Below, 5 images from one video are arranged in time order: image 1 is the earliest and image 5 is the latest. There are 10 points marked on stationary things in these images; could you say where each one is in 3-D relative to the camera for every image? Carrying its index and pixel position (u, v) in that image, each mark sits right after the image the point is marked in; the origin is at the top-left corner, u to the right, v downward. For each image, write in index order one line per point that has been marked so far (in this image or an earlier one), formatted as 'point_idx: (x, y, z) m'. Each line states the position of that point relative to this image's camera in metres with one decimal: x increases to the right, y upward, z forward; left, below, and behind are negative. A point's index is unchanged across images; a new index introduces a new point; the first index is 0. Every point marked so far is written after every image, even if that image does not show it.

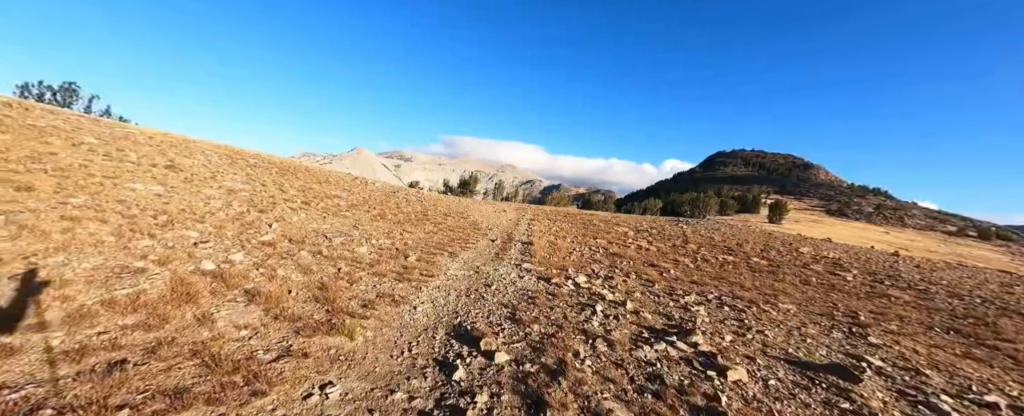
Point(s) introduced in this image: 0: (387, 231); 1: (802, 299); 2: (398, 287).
0: (-6.7, -1.3, +18.3) m
1: (+13.1, -4.2, +15.6) m
2: (-3.4, -2.4, +10.4) m
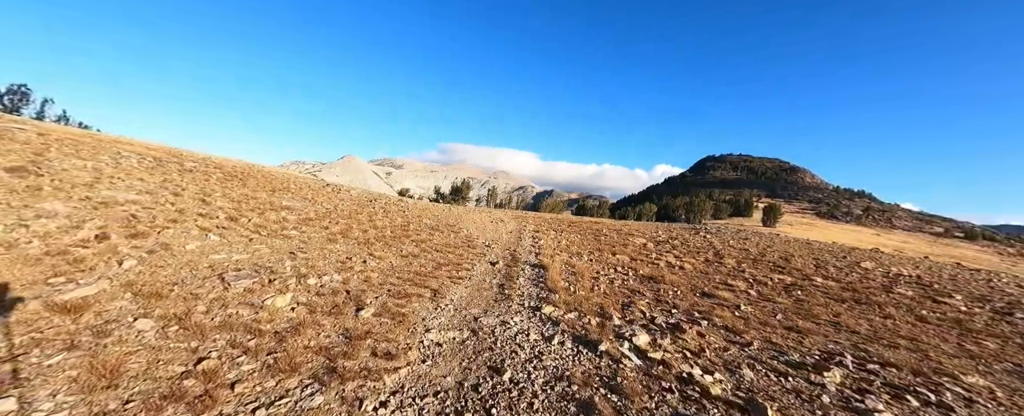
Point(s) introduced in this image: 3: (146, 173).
0: (-6.3, -1.9, +12.8) m
1: (+13.6, -4.5, +10.4) m
2: (-2.9, -2.8, +4.9) m
3: (-18.6, +1.8, +17.6) m
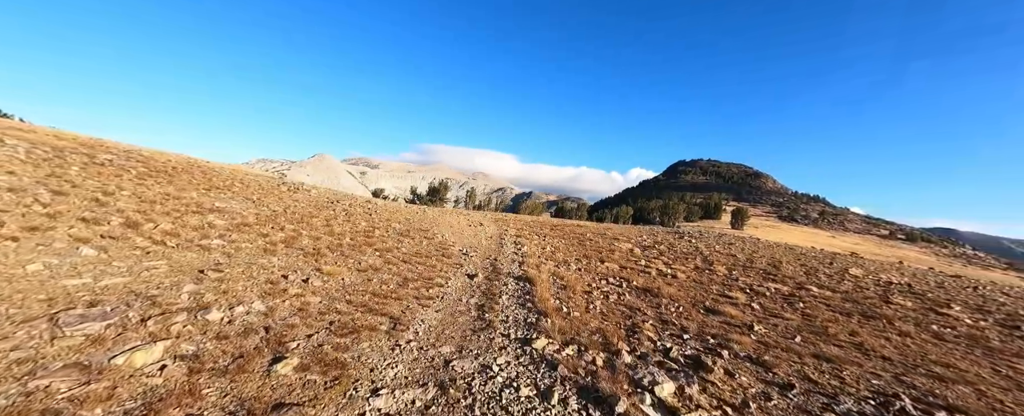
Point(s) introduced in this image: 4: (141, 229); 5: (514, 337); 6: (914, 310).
0: (-6.8, -2.0, +10.0) m
1: (+13.1, -4.8, +9.0) m
2: (-2.9, -2.9, +2.4) m
3: (-19.4, +1.7, +14.0) m
4: (-11.8, -0.6, +11.0) m
5: (0.0, -3.3, +9.0) m
6: (+19.4, -4.9, +16.6) m
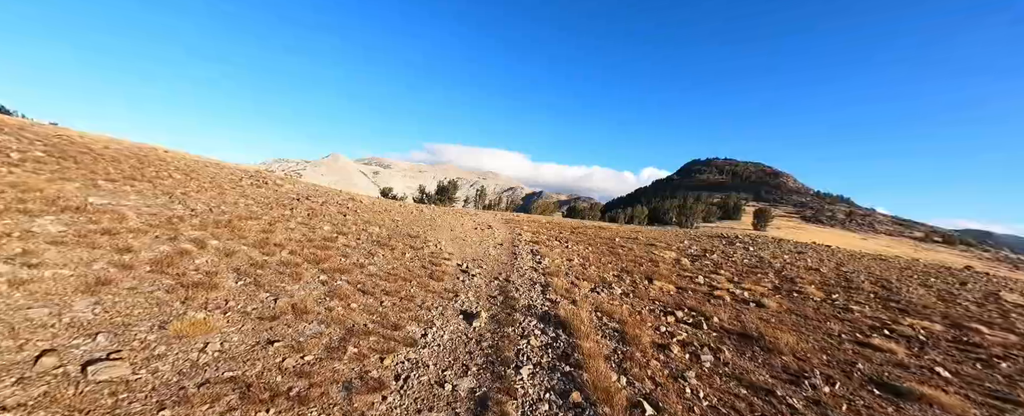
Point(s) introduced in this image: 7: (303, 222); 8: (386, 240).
0: (-6.4, -2.0, +4.4) m
1: (+13.5, -4.7, +2.6) m
2: (-2.7, -2.9, -3.4) m
3: (-18.8, +1.8, +8.8) m
4: (-11.3, -0.6, +5.5) m
5: (+0.4, -3.3, +3.1) m
6: (+20.0, -4.9, +10.0) m
7: (-9.1, -0.6, +14.8) m
8: (-5.6, -1.4, +15.5) m
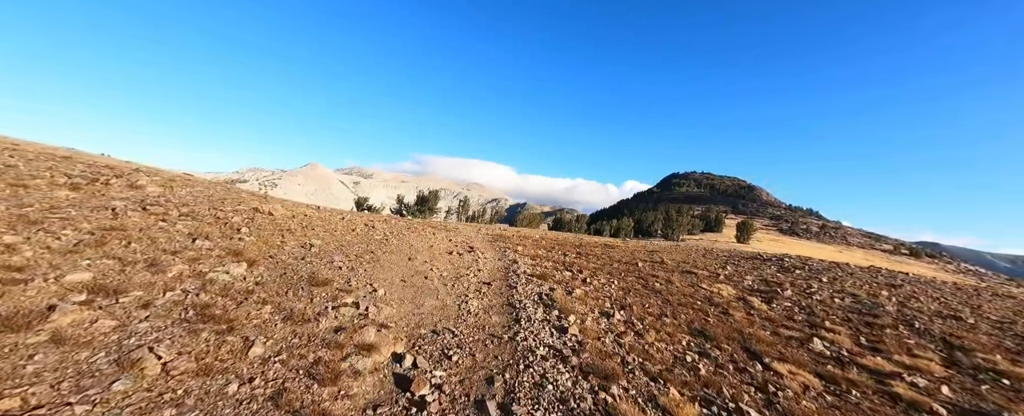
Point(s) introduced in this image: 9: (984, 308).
0: (-5.8, -2.0, -4.2) m
1: (+14.2, -4.9, -5.2) m
2: (-1.8, -2.7, -11.8) m
3: (-18.4, +1.7, -0.2) m
4: (-10.7, -0.6, -3.2) m
5: (+1.1, -3.3, -5.2) m
6: (+20.3, -5.3, +2.5) m
7: (-8.9, -1.0, +6.2) m
8: (-5.5, -1.8, +7.0) m
9: (+23.3, -4.7, +17.2) m
